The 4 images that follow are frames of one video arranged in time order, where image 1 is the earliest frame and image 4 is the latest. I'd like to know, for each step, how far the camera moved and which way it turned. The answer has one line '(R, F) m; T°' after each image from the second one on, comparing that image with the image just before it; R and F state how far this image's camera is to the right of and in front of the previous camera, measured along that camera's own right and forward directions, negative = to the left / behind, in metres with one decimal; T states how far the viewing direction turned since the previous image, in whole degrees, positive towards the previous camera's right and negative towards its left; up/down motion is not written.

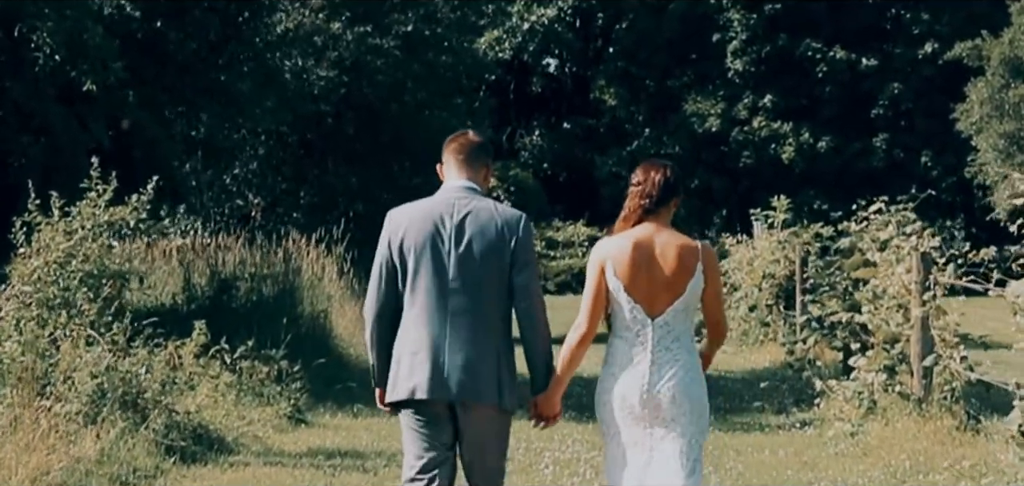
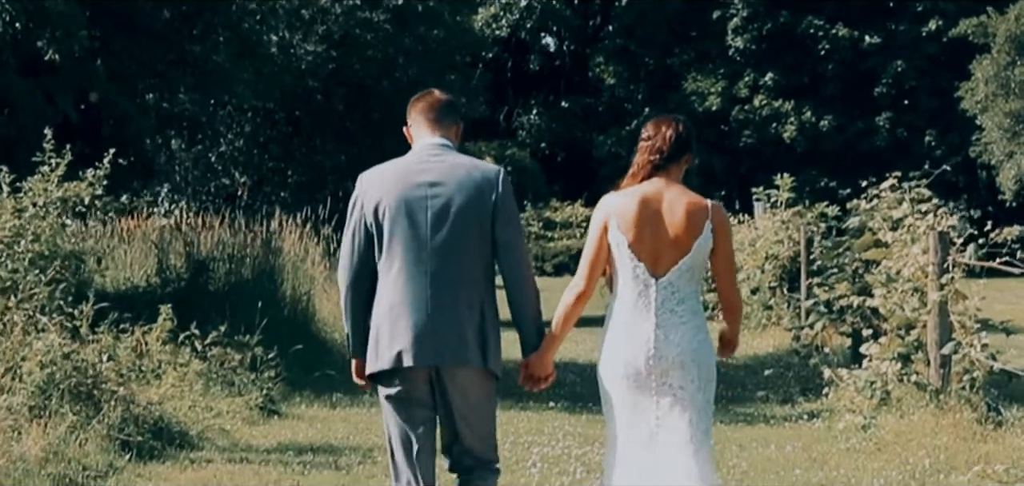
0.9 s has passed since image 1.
(+0.1, +1.0) m; 0°
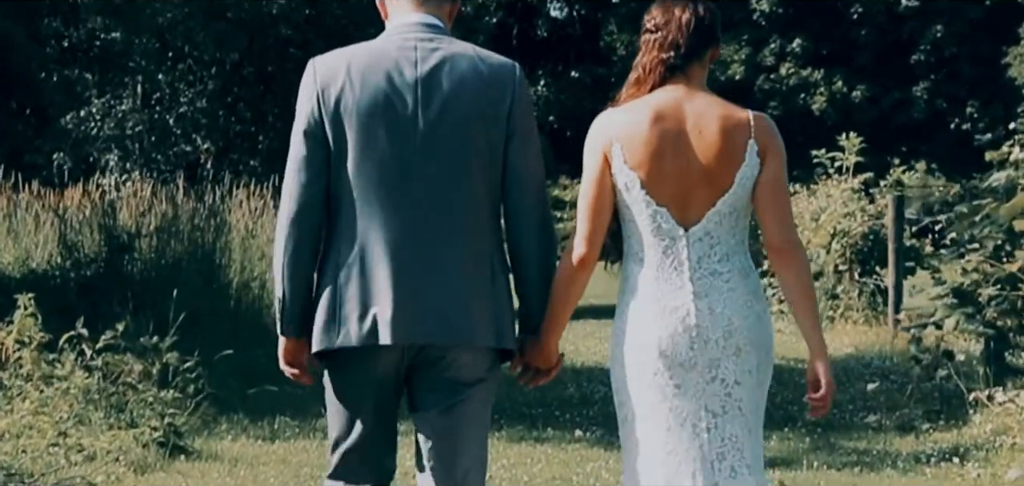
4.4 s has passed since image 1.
(0.0, +4.4) m; 0°
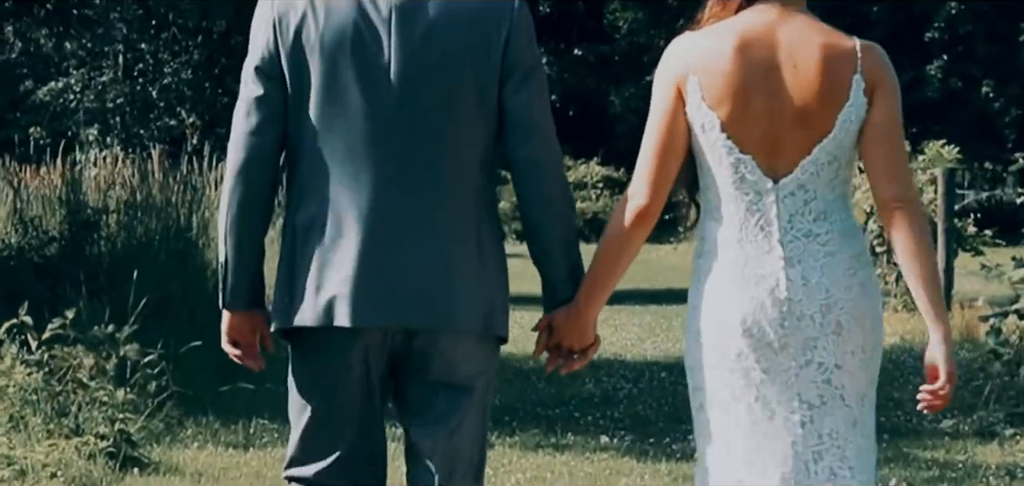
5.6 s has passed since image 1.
(-0.1, +1.6) m; 0°
